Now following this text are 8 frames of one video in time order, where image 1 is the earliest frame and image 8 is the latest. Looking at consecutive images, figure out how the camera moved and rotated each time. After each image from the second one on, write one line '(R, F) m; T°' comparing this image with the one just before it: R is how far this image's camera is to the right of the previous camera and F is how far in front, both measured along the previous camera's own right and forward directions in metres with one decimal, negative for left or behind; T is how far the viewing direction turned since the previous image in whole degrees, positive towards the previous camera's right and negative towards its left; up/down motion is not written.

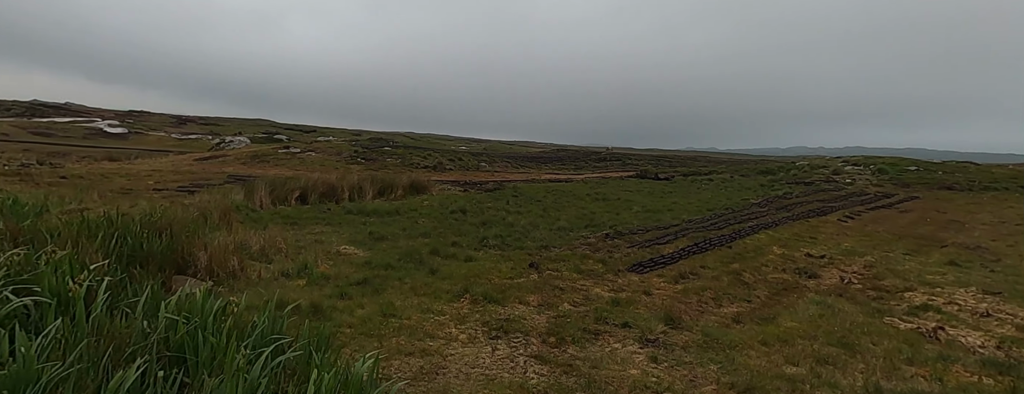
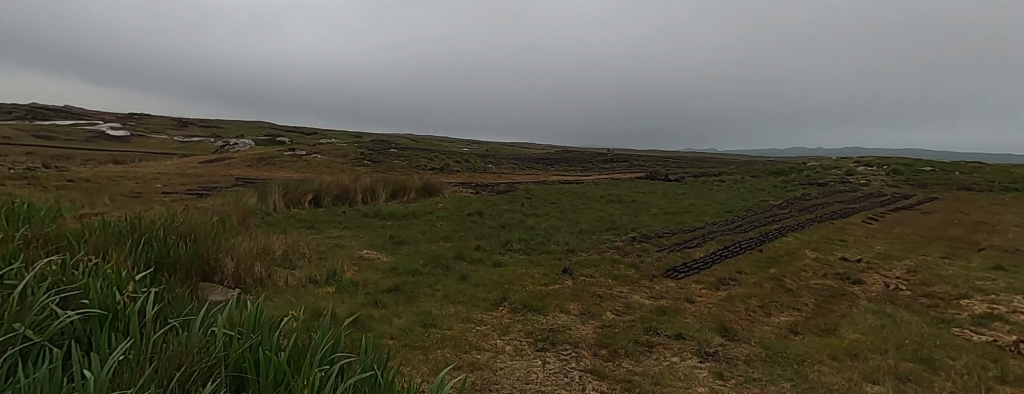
(-0.5, +0.3) m; -1°
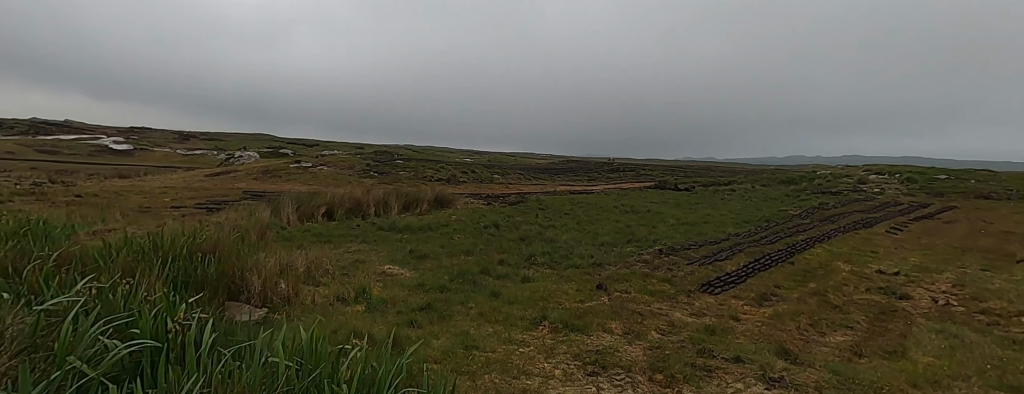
(-0.4, +0.3) m; 0°
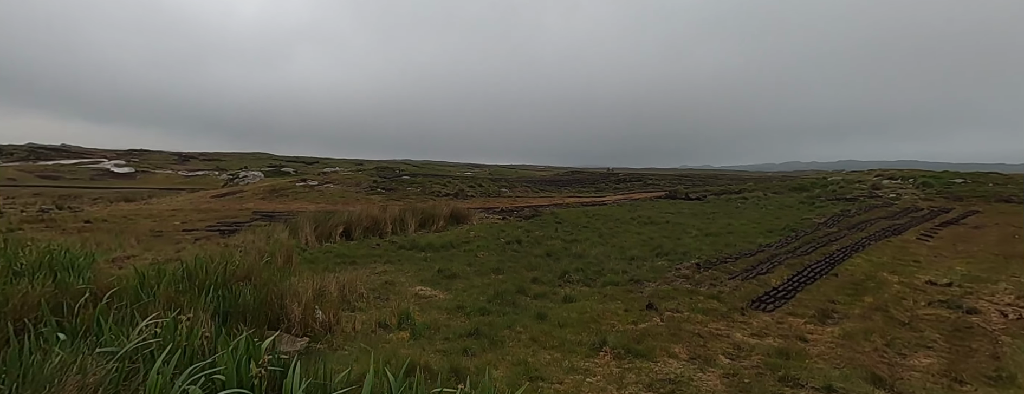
(-0.6, +0.3) m; 0°
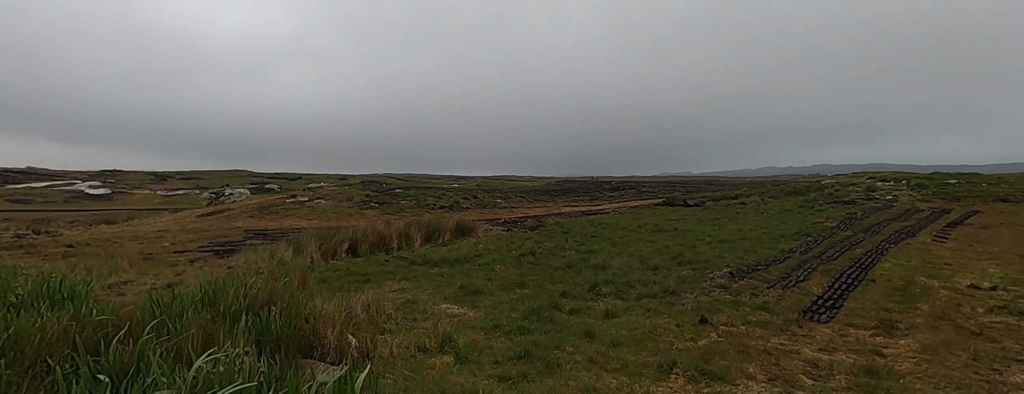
(-0.8, +0.5) m; +1°
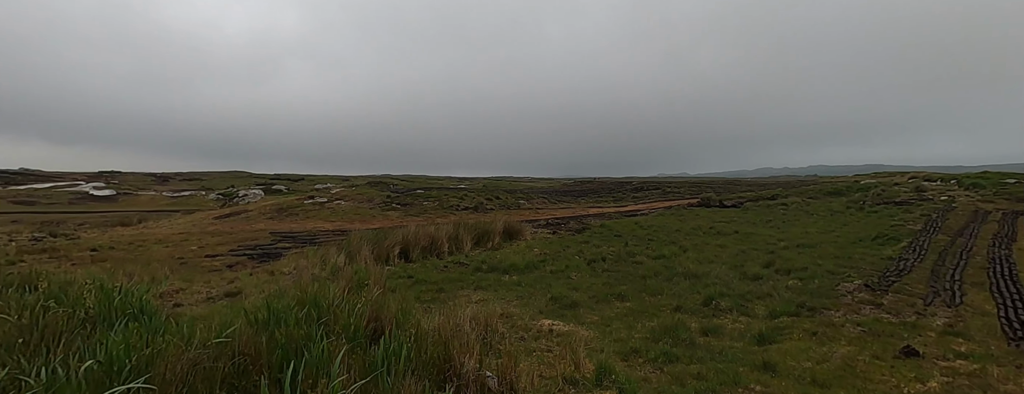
(-1.7, +1.3) m; -1°
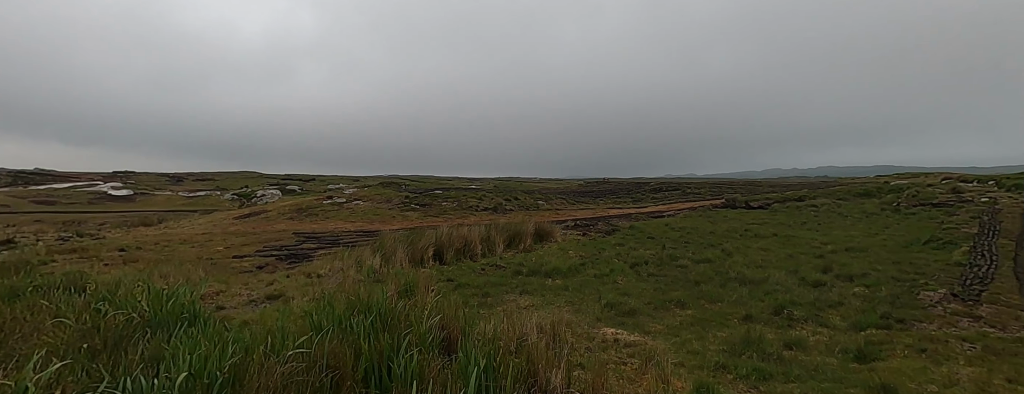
(-0.8, +0.5) m; -2°
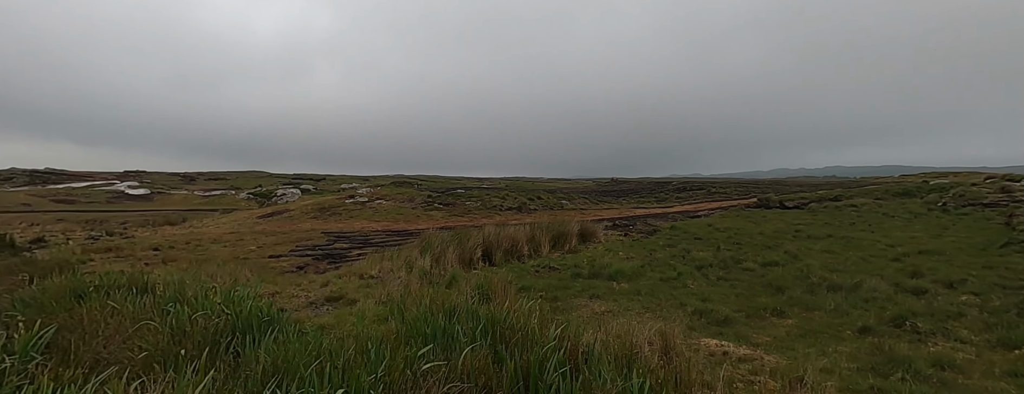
(-1.2, +0.8) m; -2°
